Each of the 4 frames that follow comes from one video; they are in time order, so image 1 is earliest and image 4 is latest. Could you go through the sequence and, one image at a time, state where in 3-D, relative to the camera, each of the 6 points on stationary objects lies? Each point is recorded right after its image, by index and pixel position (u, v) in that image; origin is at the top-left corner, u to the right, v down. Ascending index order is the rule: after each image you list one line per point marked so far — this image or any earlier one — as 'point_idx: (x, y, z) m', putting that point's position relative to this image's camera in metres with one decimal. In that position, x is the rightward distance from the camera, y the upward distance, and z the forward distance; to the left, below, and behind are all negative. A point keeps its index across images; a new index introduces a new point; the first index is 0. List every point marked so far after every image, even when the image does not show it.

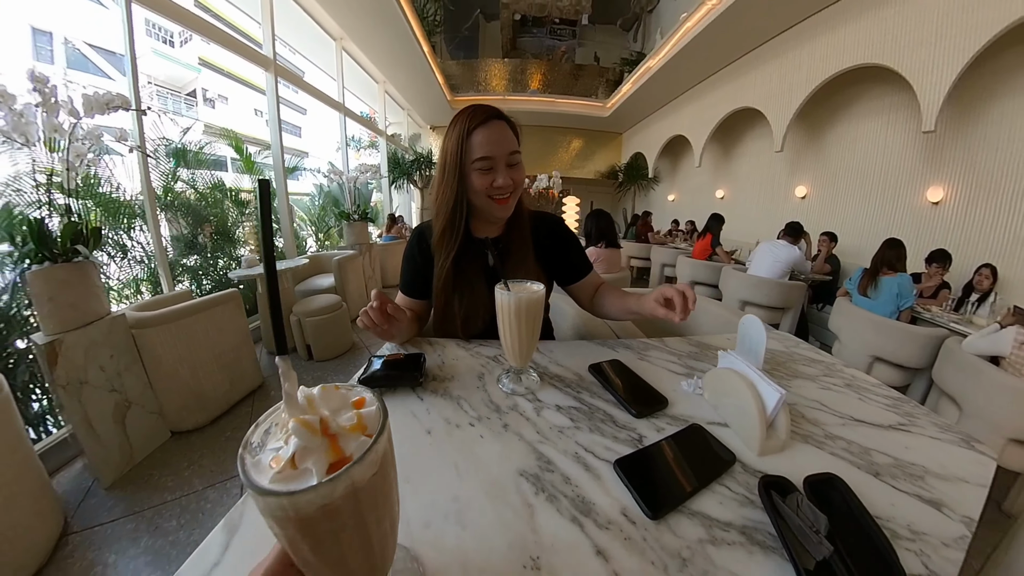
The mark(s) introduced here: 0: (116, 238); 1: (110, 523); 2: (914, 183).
0: (-1.9, +0.3, +1.7) m
1: (-1.2, -0.7, +1.0) m
2: (+2.6, +0.7, +2.2) m
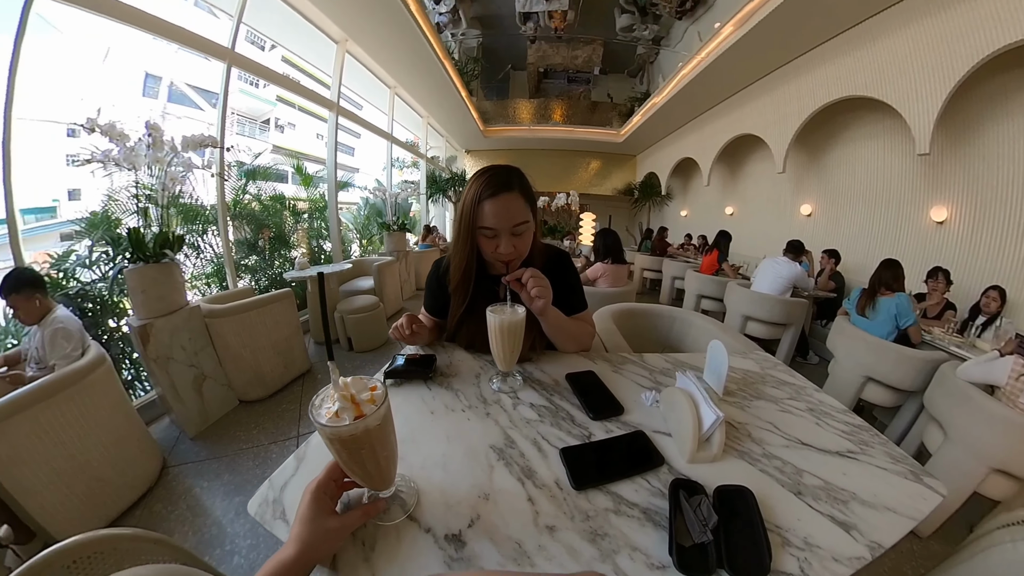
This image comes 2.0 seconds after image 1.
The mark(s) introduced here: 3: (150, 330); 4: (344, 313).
0: (-1.8, +0.3, +2.0) m
1: (-1.2, -0.6, +1.2) m
2: (+2.7, +0.6, +2.3) m
3: (-1.3, -0.1, +1.3) m
4: (-1.0, -0.2, +2.0) m
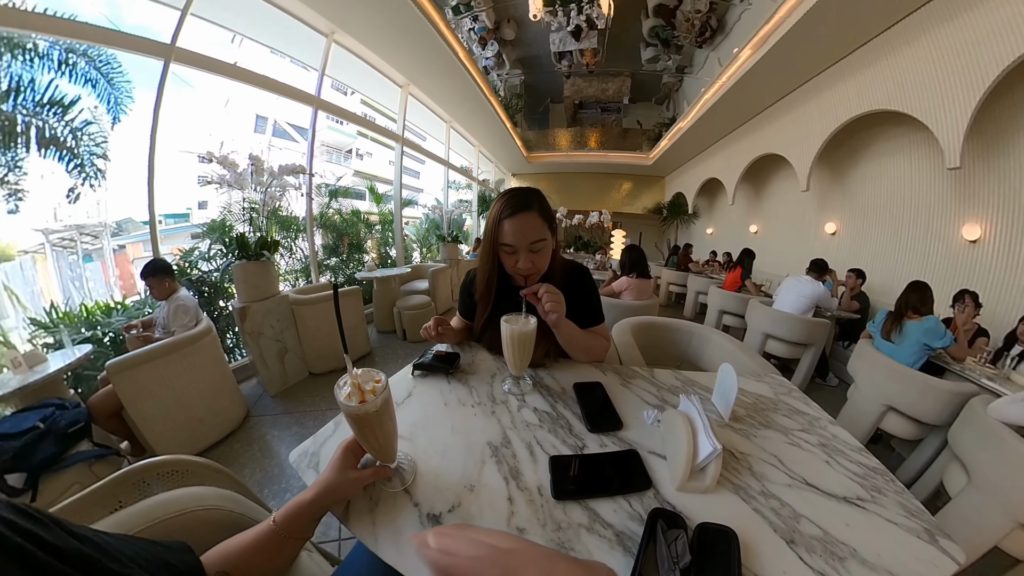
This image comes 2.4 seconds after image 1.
0: (-1.6, +0.3, +2.5) m
1: (-1.1, -0.5, +1.6) m
2: (+2.9, +0.5, +2.3) m
3: (-1.3, 0.0, +1.7) m
4: (-0.8, -0.1, +2.4) m
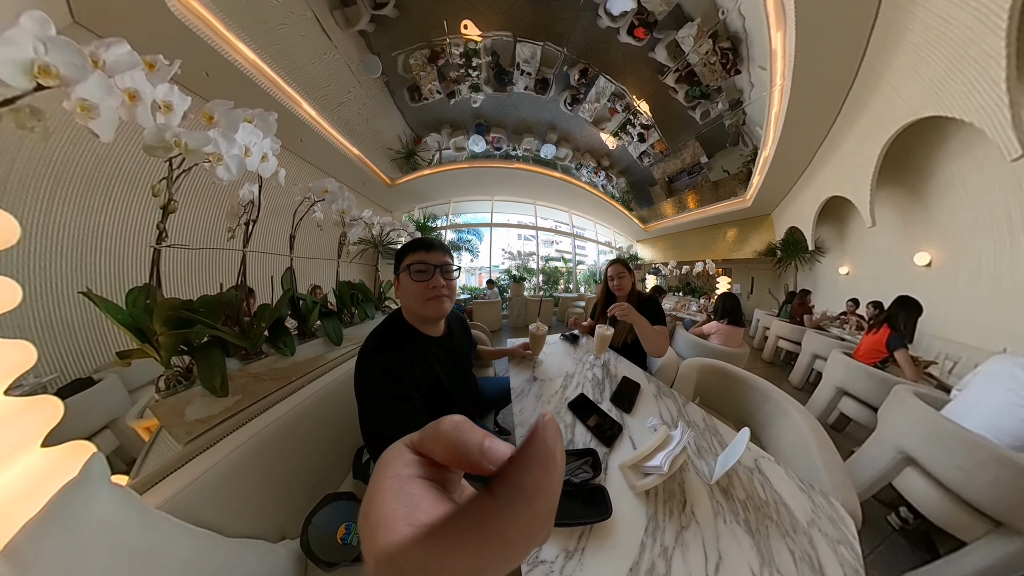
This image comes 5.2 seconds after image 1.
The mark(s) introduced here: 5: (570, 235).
0: (-0.2, -0.3, +5.1) m
1: (-0.3, -1.0, +3.9) m
2: (+3.2, +0.5, +2.2) m
3: (-0.4, -0.5, +4.2) m
4: (+0.4, -0.6, +4.5) m
5: (+1.4, +0.7, +6.5) m
